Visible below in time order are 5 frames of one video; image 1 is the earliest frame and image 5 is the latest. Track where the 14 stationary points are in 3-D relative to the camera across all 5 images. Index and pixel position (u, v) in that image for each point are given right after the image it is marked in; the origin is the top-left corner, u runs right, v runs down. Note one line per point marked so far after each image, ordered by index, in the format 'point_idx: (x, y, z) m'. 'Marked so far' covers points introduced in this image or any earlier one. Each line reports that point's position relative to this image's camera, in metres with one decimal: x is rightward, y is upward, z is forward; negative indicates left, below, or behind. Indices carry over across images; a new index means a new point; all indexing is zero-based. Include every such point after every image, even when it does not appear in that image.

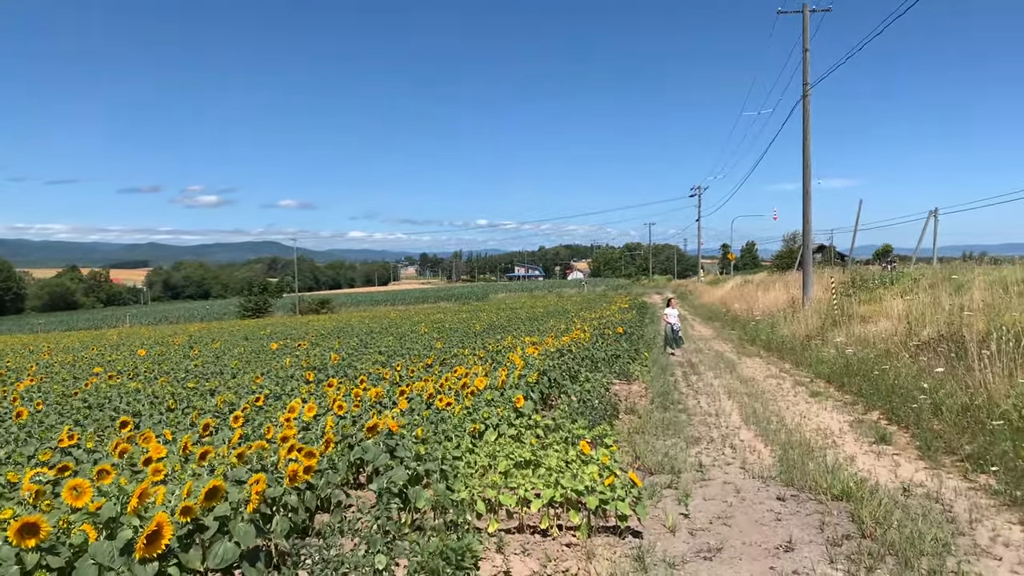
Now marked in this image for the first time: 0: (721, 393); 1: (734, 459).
0: (+2.5, -1.3, +9.5) m
1: (+1.6, -1.2, +5.7) m
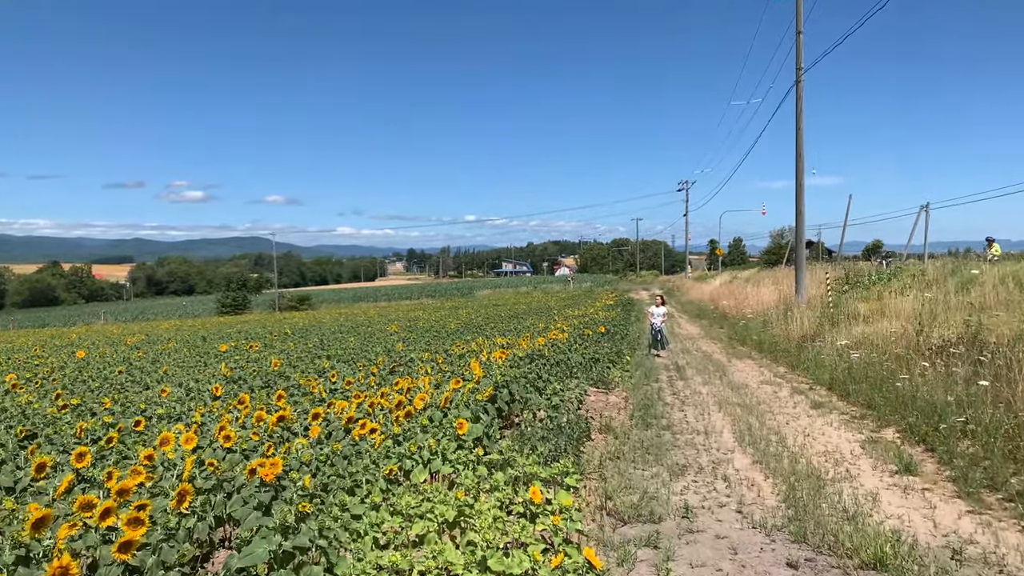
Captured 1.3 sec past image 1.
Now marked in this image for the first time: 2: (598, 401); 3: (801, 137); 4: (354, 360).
0: (+2.1, -1.2, +8.4) m
1: (+1.3, -1.2, +4.6) m
2: (+0.9, -1.1, +8.0) m
3: (+6.6, +3.4, +18.2) m
4: (-1.9, -0.9, +9.4) m
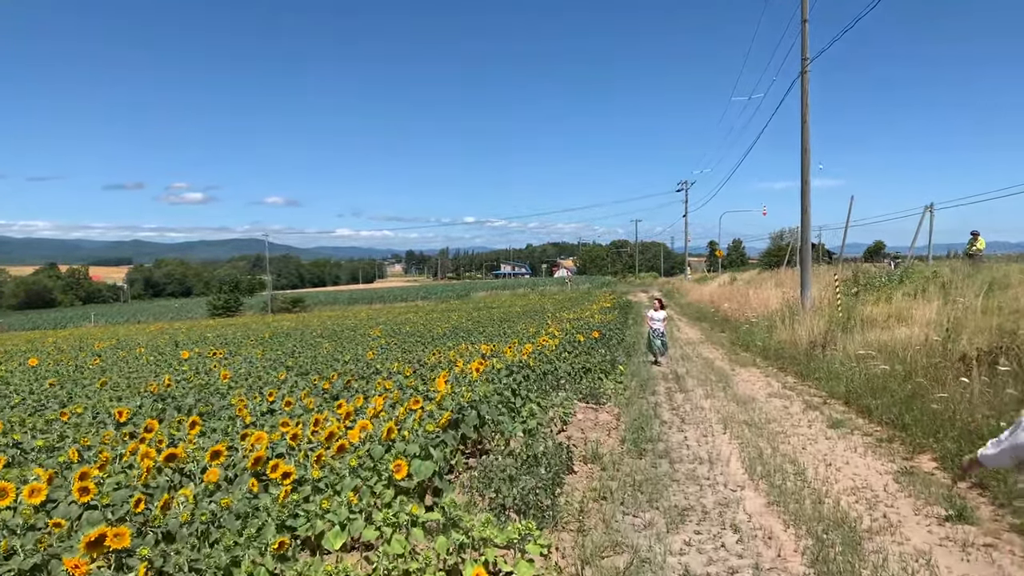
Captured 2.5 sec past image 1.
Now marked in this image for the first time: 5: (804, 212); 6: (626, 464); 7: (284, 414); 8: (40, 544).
0: (+1.9, -1.3, +7.4) m
1: (+1.0, -1.2, +3.6) m
2: (+0.6, -1.2, +7.0) m
3: (+6.4, +3.4, +17.2) m
4: (-2.1, -0.9, +8.4) m
5: (+6.3, +1.6, +17.1) m
6: (+0.8, -1.2, +5.5) m
7: (-1.5, -0.8, +5.0) m
8: (-1.6, -0.9, +2.7) m
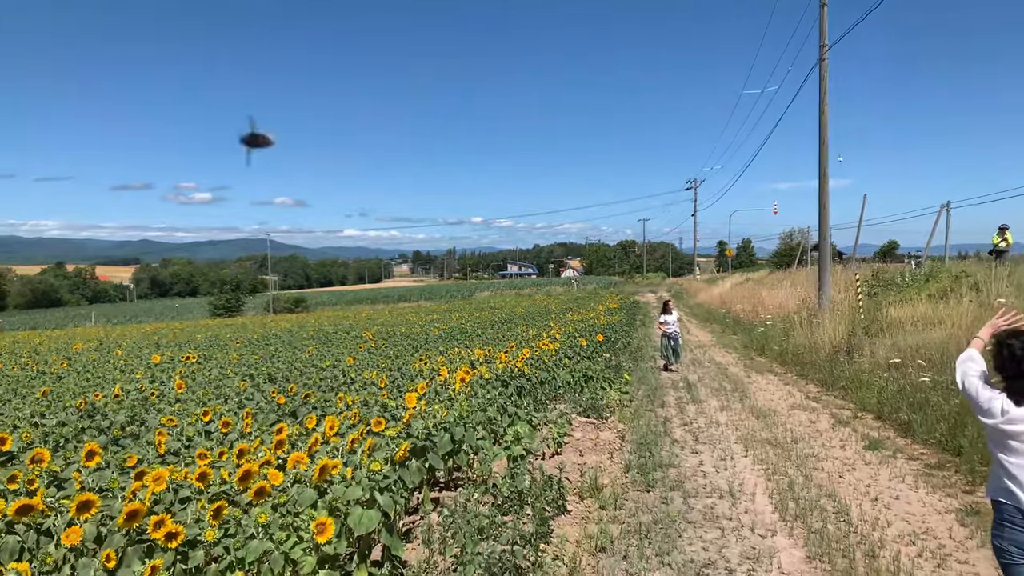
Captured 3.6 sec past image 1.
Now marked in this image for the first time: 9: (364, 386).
0: (+1.8, -1.3, +6.5) m
1: (+0.9, -1.2, +2.7) m
2: (+0.6, -1.2, +6.1) m
3: (+6.4, +3.4, +16.2) m
4: (-2.2, -0.9, +7.5) m
5: (+6.3, +1.6, +16.1) m
6: (+0.7, -1.2, +4.5) m
7: (-1.6, -0.8, +4.1) m
8: (-1.7, -0.8, +1.8) m
9: (-1.3, -0.8, +6.7) m
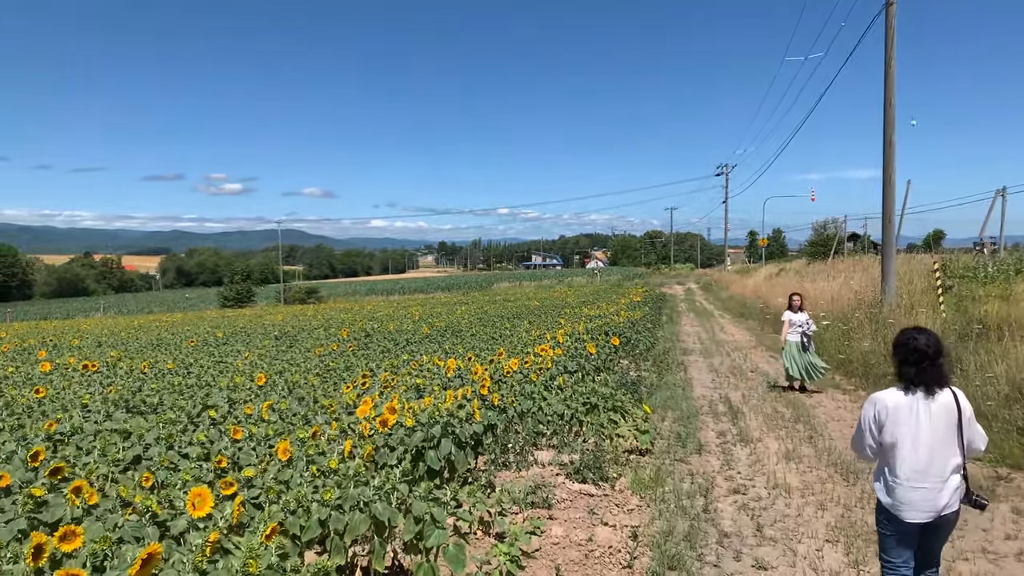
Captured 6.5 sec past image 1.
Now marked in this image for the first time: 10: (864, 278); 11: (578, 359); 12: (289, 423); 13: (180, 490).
0: (+1.5, -1.2, +3.9) m
1: (+0.5, -1.2, +0.1) m
2: (+0.2, -1.1, +3.5) m
3: (+6.4, +3.5, +13.4) m
4: (-2.4, -0.8, +5.0) m
5: (+6.3, +1.7, +13.3) m
6: (+0.3, -1.2, +1.9) m
7: (-1.9, -0.8, +1.6) m
8: (-2.2, -0.8, -0.7) m
9: (-1.5, -0.8, +4.1) m
10: (+7.9, +0.3, +17.9) m
11: (+0.7, -0.7, +8.0) m
12: (-1.3, -0.8, +4.5) m
13: (-1.2, -0.7, +2.9) m
